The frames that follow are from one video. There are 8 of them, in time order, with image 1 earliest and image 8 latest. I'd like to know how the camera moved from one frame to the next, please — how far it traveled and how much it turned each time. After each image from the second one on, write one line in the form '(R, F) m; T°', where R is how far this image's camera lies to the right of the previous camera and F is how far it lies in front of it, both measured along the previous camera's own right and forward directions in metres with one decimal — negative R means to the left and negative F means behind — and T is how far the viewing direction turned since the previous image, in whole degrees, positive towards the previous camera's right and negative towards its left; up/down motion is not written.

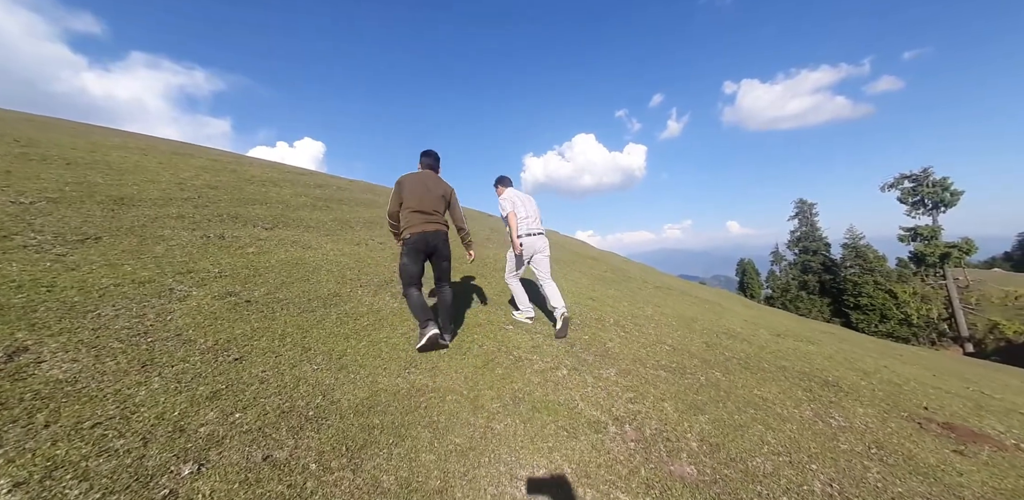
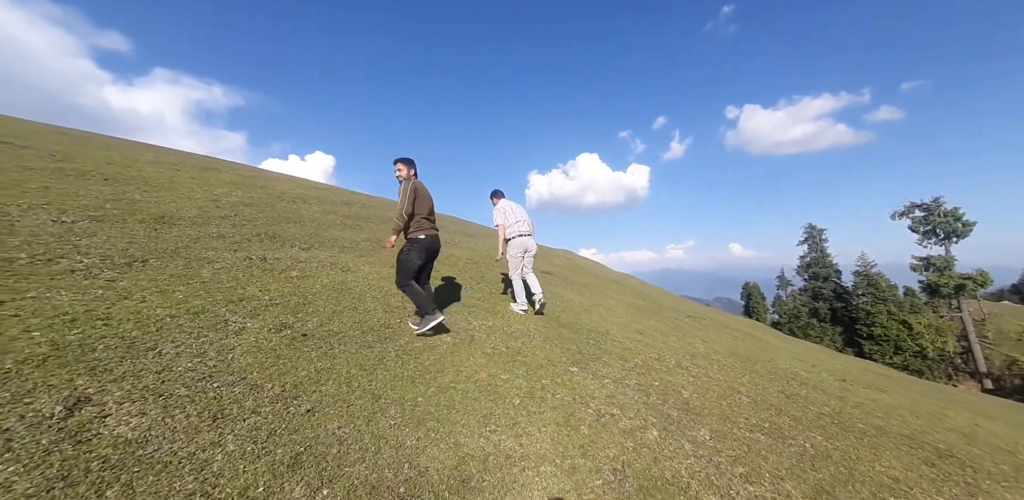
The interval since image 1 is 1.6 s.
(-0.9, +0.3) m; -2°
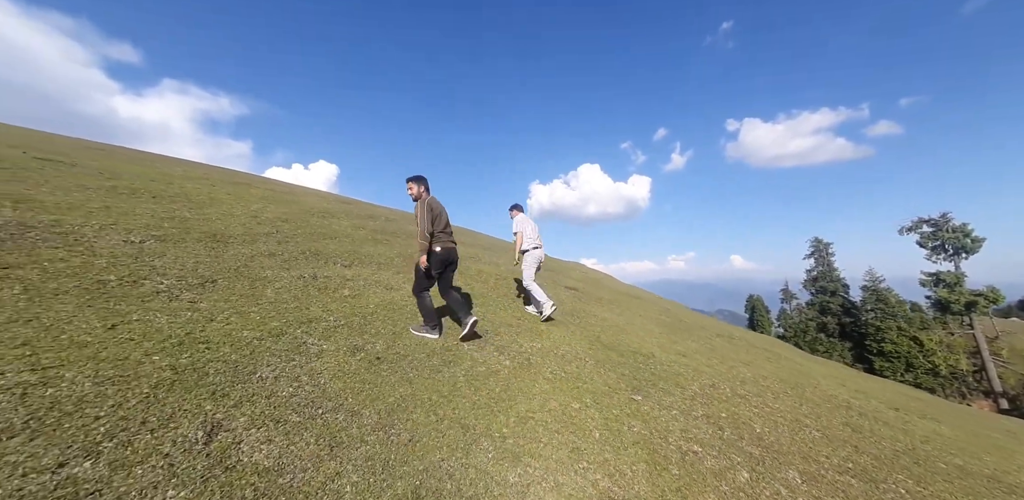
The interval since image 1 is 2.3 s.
(-0.8, -0.2) m; -2°
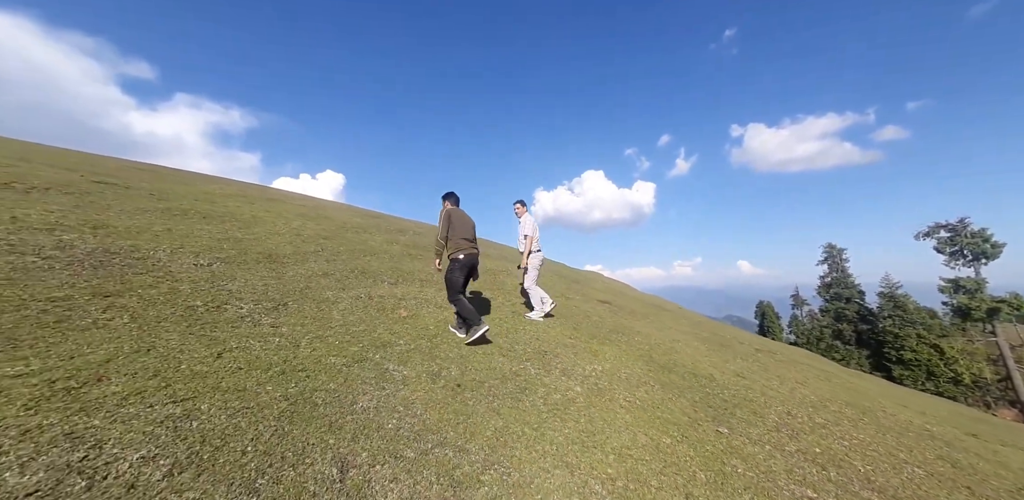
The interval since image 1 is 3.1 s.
(-1.0, -0.1) m; -3°
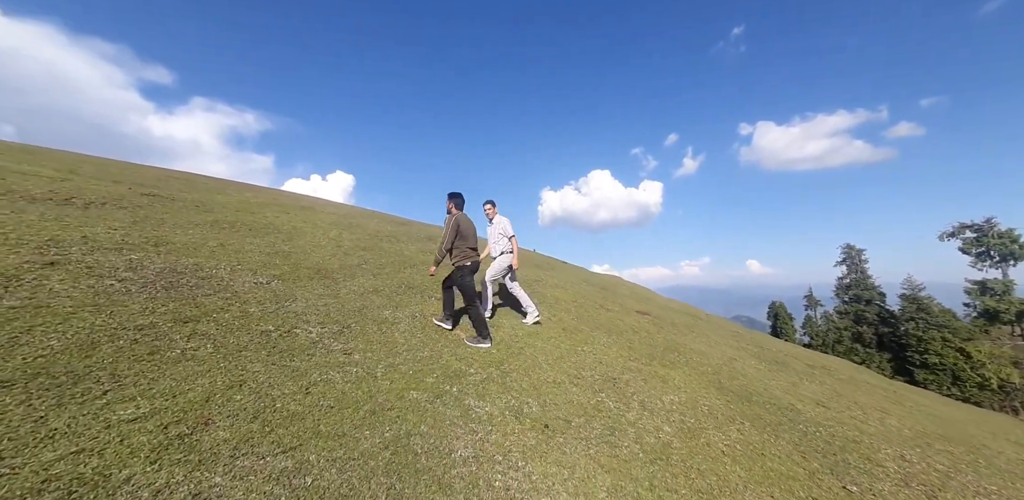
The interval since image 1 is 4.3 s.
(-1.1, +0.3) m; -3°
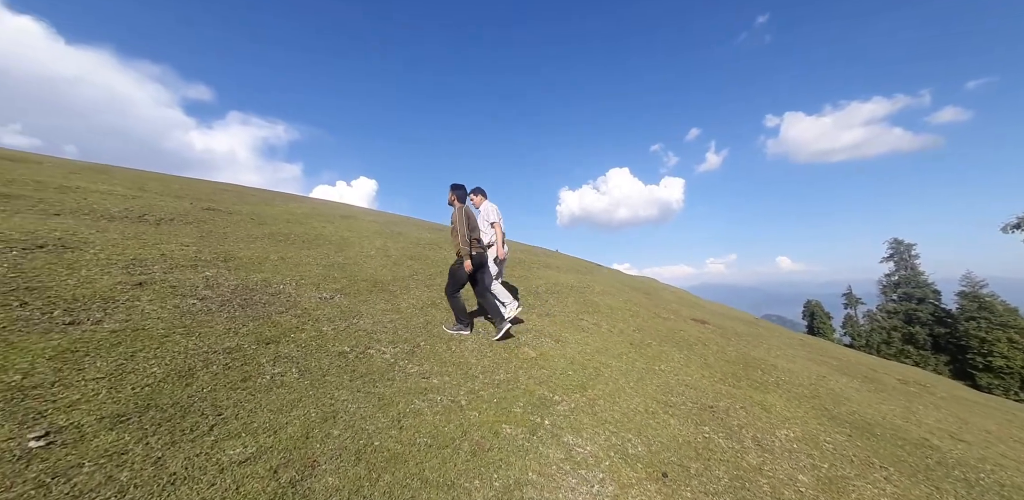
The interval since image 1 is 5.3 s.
(-1.0, +0.4) m; -5°
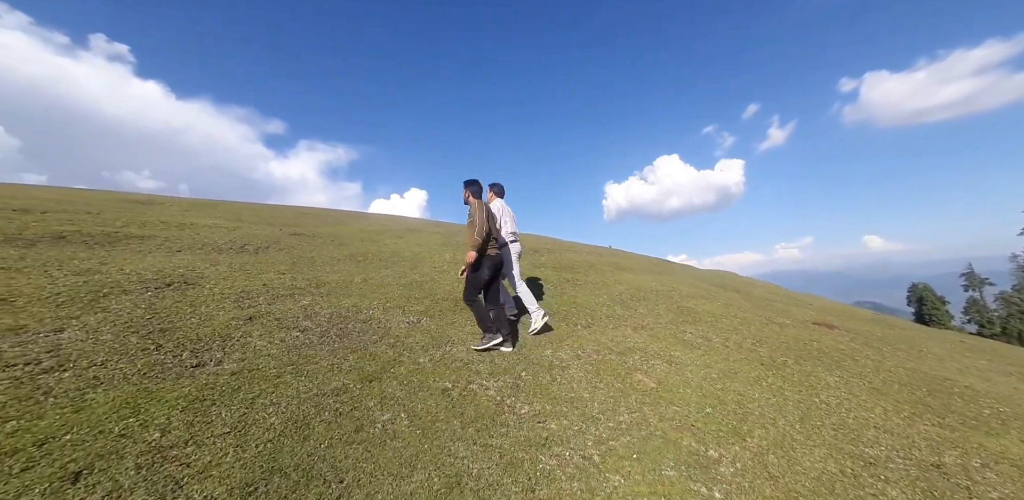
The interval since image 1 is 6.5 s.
(-1.0, +0.8) m; -10°
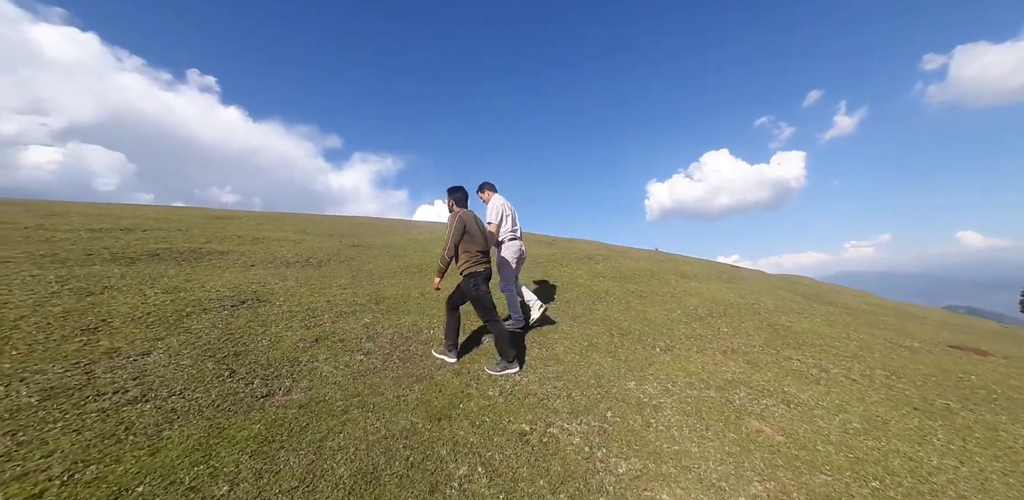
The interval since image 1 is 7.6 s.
(-0.7, +0.8) m; -8°
